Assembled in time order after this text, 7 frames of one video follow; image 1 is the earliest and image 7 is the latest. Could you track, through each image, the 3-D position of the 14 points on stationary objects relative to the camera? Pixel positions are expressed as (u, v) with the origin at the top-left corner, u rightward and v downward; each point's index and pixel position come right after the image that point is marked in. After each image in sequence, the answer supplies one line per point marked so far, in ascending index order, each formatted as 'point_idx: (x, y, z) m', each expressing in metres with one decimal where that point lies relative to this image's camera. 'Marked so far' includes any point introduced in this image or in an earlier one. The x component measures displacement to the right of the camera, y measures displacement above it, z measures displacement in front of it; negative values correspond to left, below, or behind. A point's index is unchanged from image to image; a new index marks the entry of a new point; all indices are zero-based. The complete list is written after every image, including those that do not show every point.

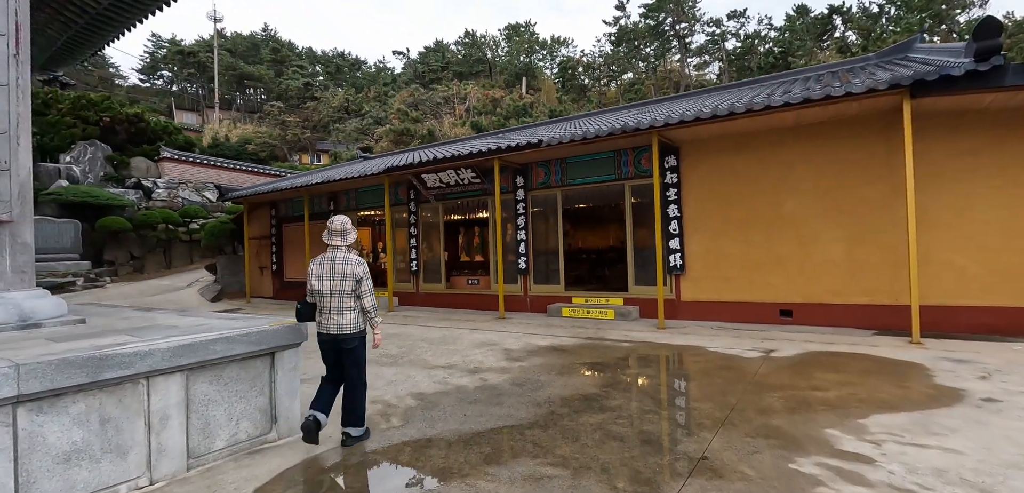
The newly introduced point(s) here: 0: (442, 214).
0: (-1.5, +0.6, +10.2) m
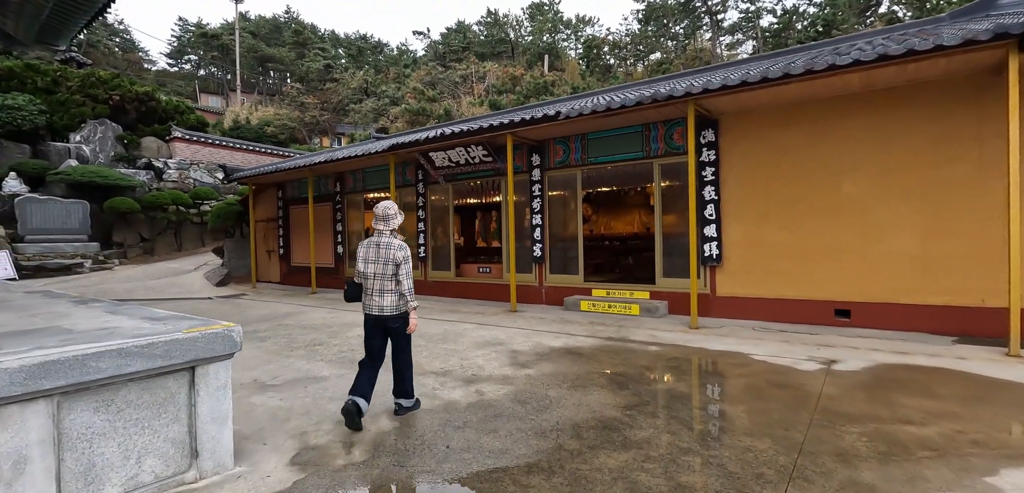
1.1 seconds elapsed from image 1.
0: (-1.2, +0.9, +9.4) m
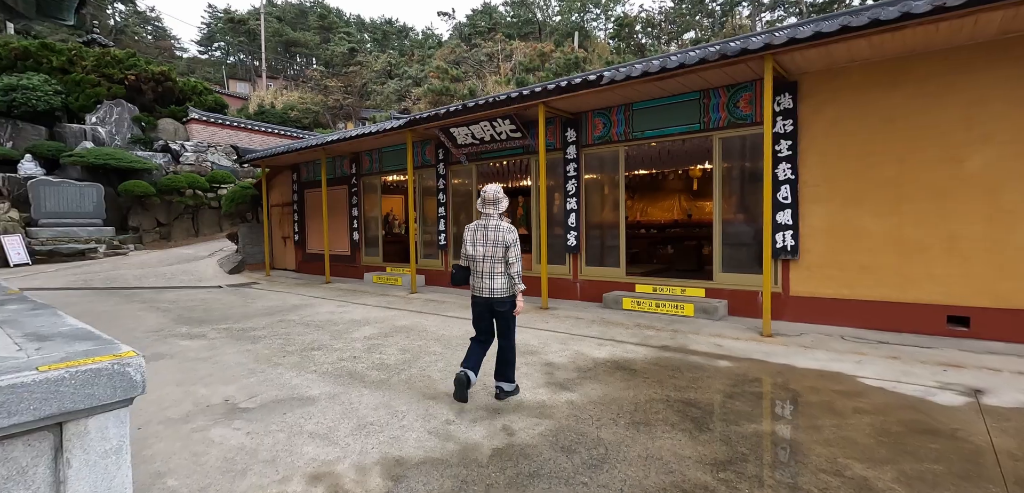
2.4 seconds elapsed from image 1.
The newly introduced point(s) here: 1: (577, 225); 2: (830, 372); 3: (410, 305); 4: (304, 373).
0: (-0.6, +1.2, +8.5) m
1: (+0.9, +0.3, +7.0) m
2: (+2.4, -1.0, +3.7) m
3: (-1.5, -0.9, +7.2) m
4: (-1.7, -1.0, +3.9) m
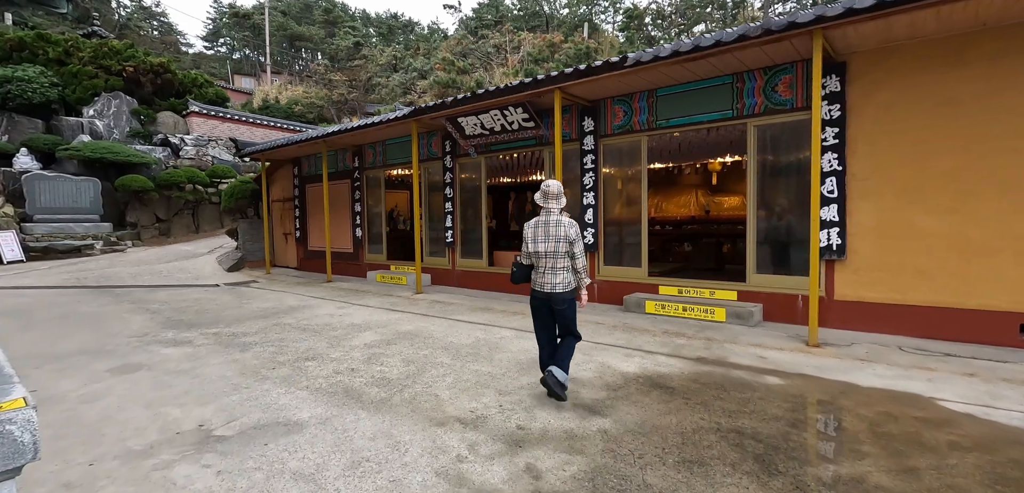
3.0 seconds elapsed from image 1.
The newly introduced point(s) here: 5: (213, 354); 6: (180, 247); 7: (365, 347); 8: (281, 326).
0: (-0.4, +1.2, +8.0) m
1: (+1.1, +0.3, +6.5) m
2: (+2.6, -1.0, +3.2) m
3: (-1.4, -0.8, +6.7) m
4: (-1.6, -1.0, +3.4) m
5: (-2.7, -1.0, +4.4) m
6: (-9.2, 0.0, +13.3) m
7: (-1.4, -0.9, +4.5) m
8: (-2.7, -0.9, +5.6) m
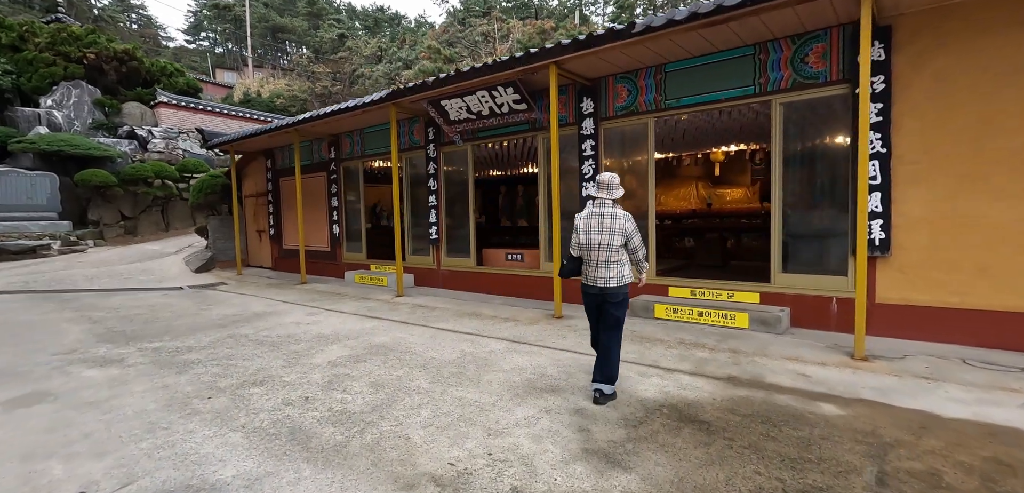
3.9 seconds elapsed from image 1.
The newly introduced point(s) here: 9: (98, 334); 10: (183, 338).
0: (-0.6, +1.3, +7.3) m
1: (+1.0, +0.4, +5.8) m
2: (+2.5, -0.9, +2.5) m
3: (-1.5, -0.8, +5.9) m
4: (-1.6, -1.0, +2.7) m
5: (-2.8, -1.0, +3.6) m
6: (-9.5, 0.0, +12.4) m
7: (-1.5, -0.9, +3.8) m
8: (-2.8, -0.9, +4.8) m
9: (-4.6, -1.0, +5.3) m
10: (-3.4, -0.9, +4.9) m
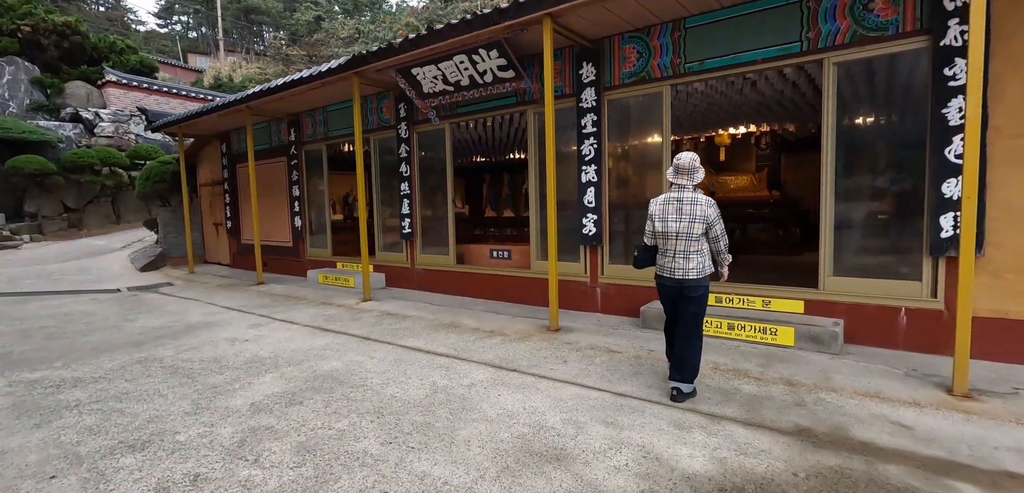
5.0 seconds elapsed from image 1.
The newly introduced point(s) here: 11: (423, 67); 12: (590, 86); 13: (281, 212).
0: (-0.8, +1.3, +6.2) m
1: (+0.9, +0.4, +4.8) m
2: (+2.5, -1.0, +1.6) m
3: (-1.6, -0.8, +4.9) m
4: (-1.6, -1.1, +1.7) m
5: (-2.9, -1.0, +2.6) m
6: (-9.8, +0.1, +11.2) m
7: (-1.5, -1.0, +2.8) m
8: (-2.9, -0.9, +3.8) m
9: (-4.7, -1.0, +4.2) m
10: (-3.5, -0.9, +3.8) m
11: (-1.0, +2.0, +5.4) m
12: (+0.8, +1.6, +4.8) m
13: (-4.1, +0.6, +8.5) m
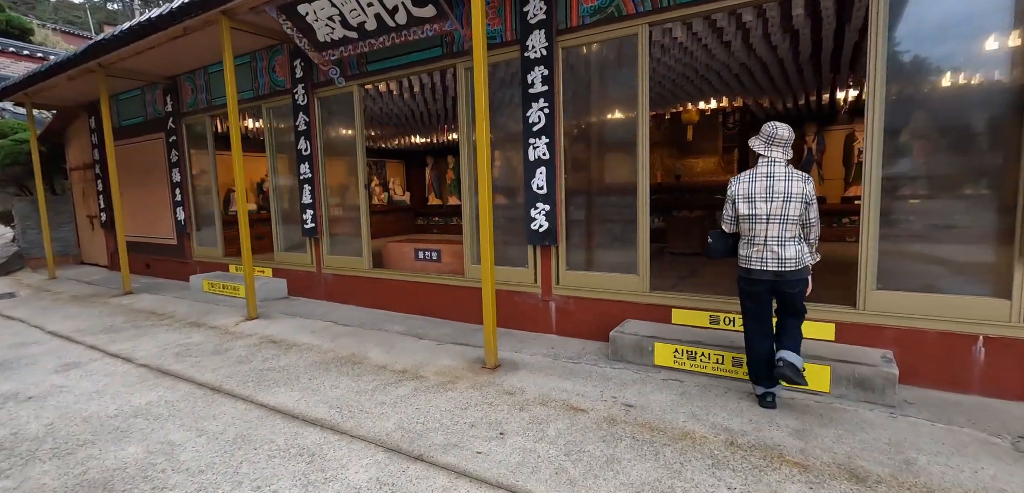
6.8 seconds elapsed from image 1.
0: (-1.5, +1.3, +4.8) m
1: (+0.3, +0.4, +3.6) m
2: (+2.2, -1.0, +0.6) m
3: (-2.2, -0.8, +3.5) m
4: (-1.9, -1.2, +0.3) m
5: (-3.2, -1.1, +1.1) m
6: (-10.9, +0.1, +9.0) m
7: (-1.9, -1.1, +1.4) m
8: (-3.3, -1.0, +2.2) m
9: (-5.2, -1.1, +2.5) m
10: (-3.9, -1.0, +2.3) m
11: (-1.6, +2.0, +3.9) m
12: (+0.2, +1.6, +3.5) m
13: (-5.0, +0.6, +6.8) m
